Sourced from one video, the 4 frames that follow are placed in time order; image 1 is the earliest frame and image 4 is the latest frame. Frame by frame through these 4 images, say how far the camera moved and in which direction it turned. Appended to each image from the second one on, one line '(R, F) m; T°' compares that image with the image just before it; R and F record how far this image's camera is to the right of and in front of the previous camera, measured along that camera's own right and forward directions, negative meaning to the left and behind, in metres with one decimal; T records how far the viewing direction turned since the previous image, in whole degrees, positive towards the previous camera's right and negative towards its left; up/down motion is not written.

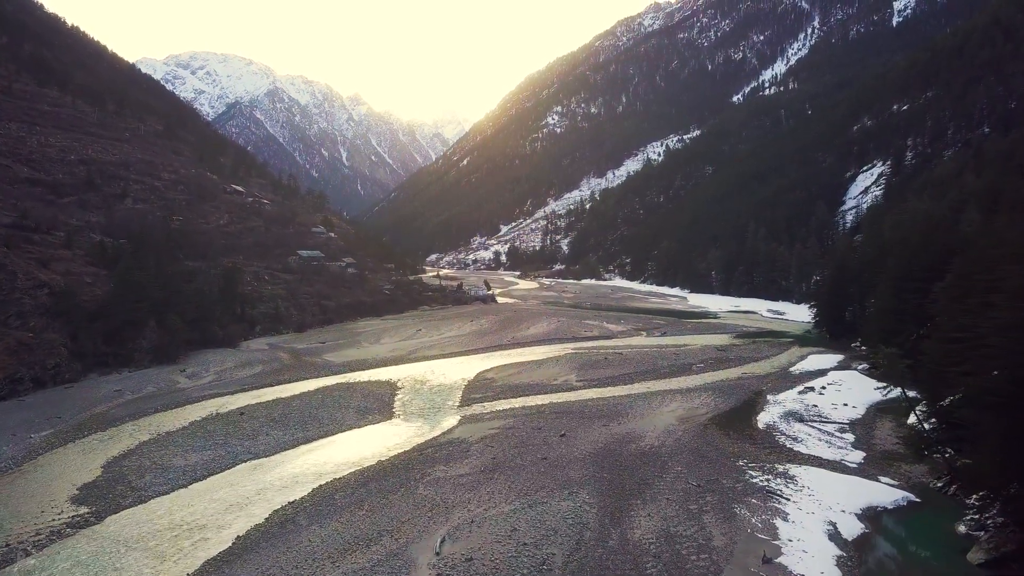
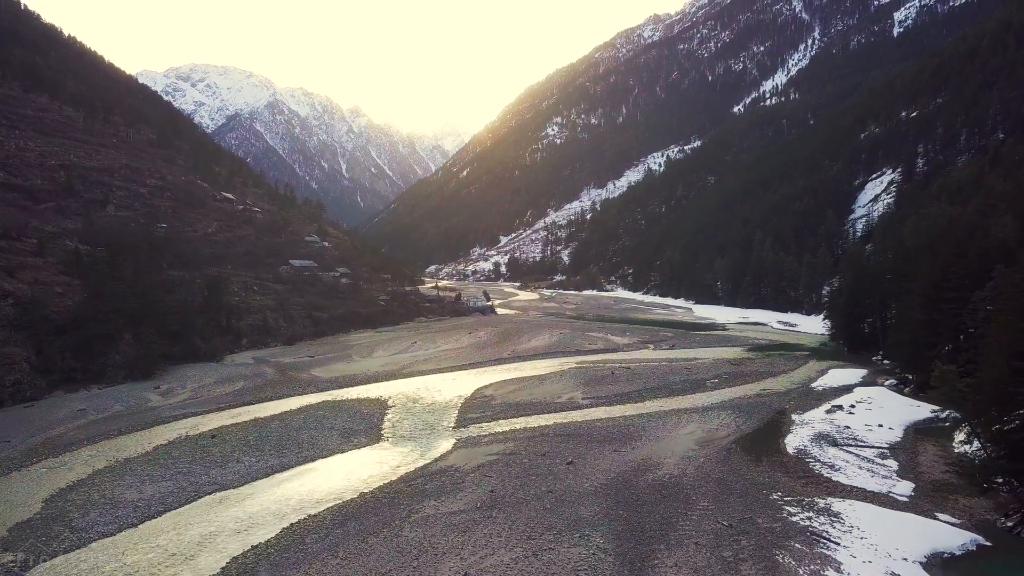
(0.0, +1.7) m; 0°
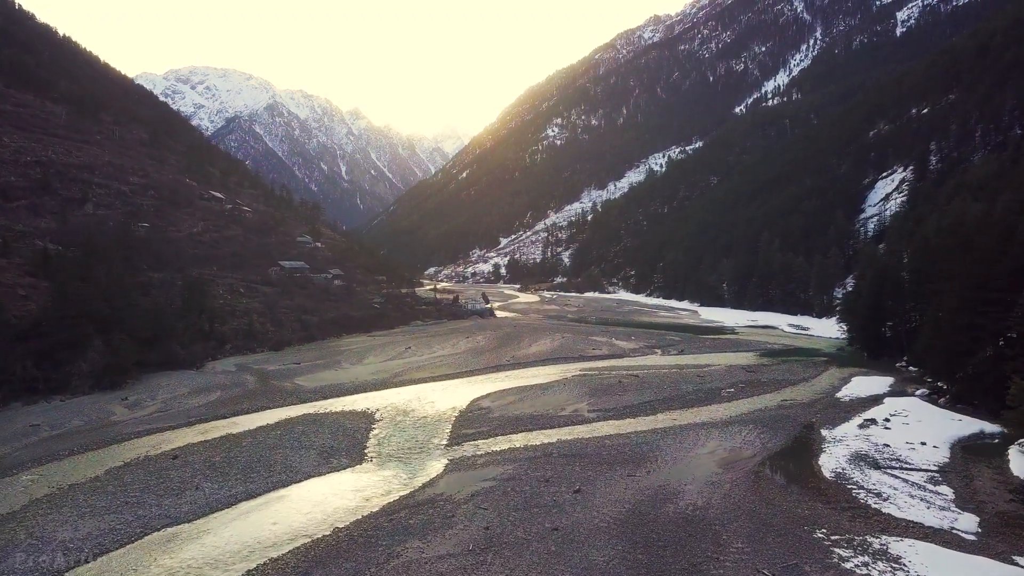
(0.0, +1.8) m; 0°
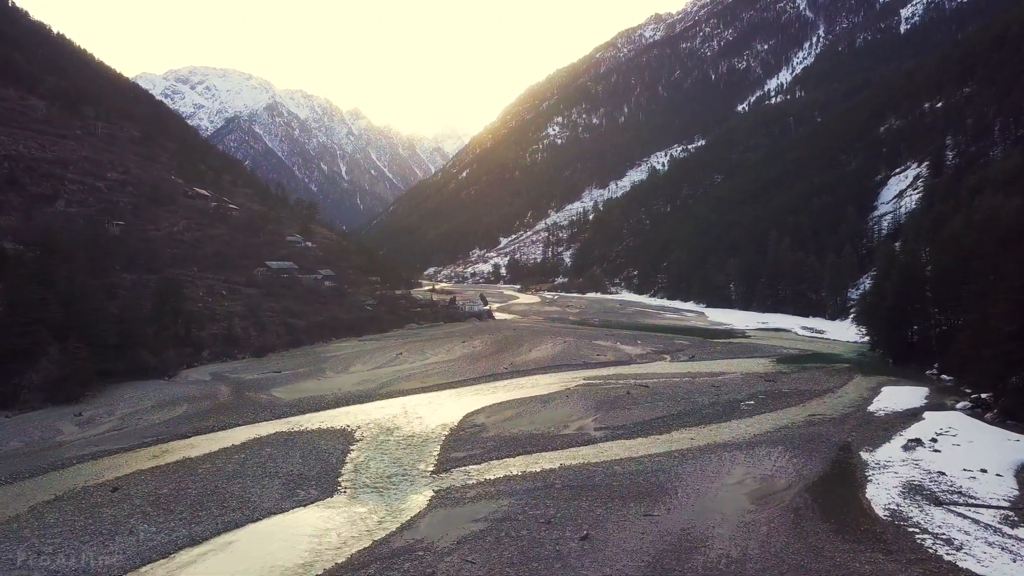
(+0.1, +2.1) m; 0°
